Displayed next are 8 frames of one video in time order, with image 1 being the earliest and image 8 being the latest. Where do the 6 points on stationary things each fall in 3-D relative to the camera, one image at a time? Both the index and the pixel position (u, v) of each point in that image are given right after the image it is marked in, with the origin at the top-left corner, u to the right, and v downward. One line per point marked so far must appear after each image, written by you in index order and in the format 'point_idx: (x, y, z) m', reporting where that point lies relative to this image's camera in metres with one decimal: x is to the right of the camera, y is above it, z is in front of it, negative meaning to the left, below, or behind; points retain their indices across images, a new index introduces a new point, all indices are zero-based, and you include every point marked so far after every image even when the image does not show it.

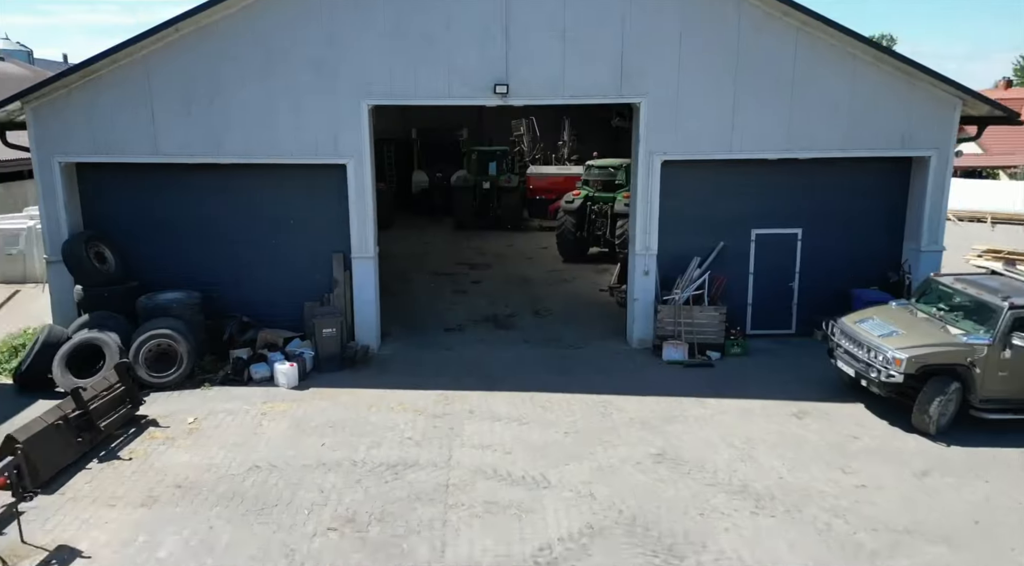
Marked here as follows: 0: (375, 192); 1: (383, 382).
0: (-1.5, +1.0, +8.0) m
1: (-1.3, -1.0, +7.4) m
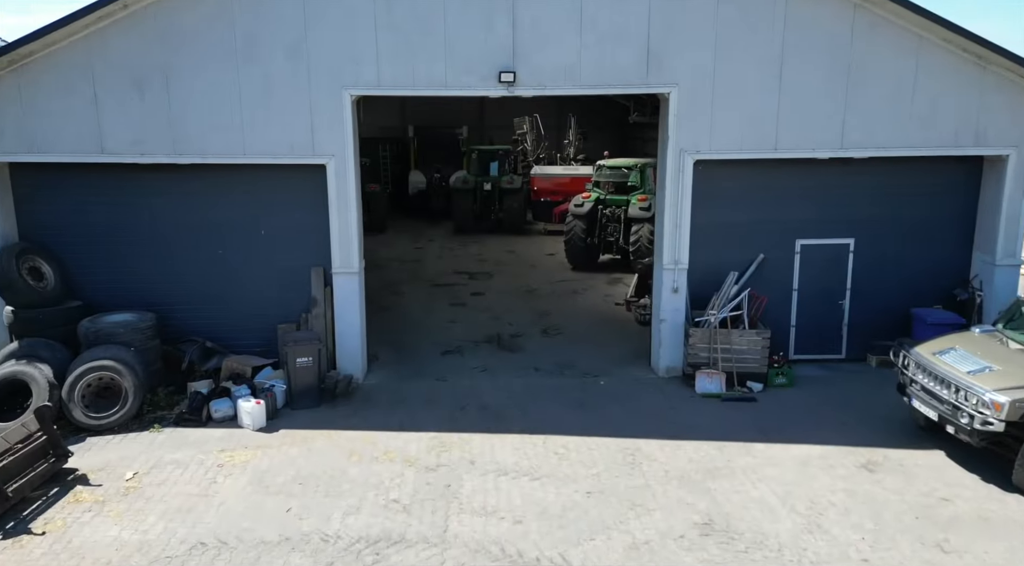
0: (-1.4, +0.8, +6.8) m
1: (-1.2, -1.2, +6.3) m
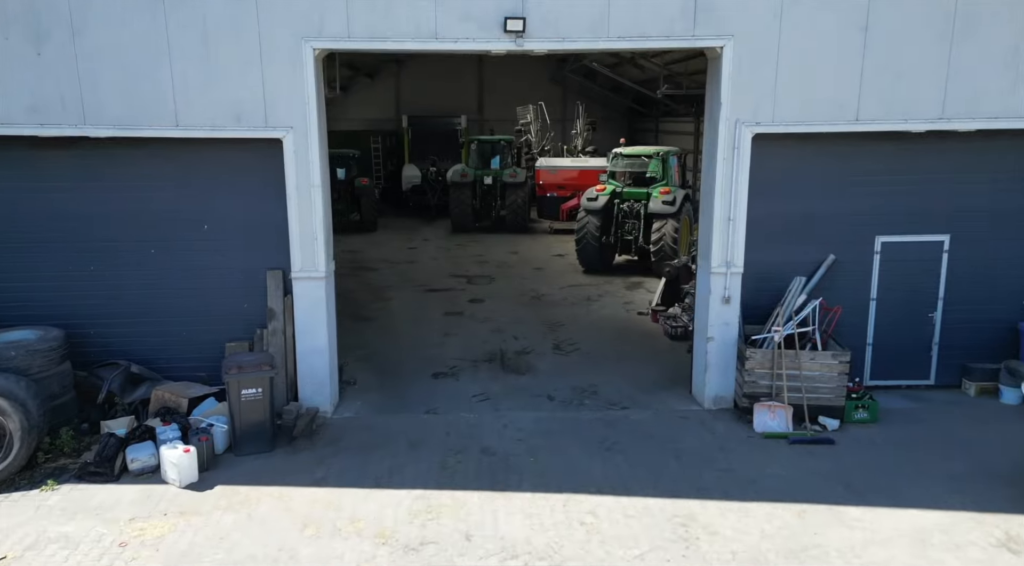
0: (-1.4, +0.8, +5.3) m
1: (-1.2, -1.2, +4.8) m
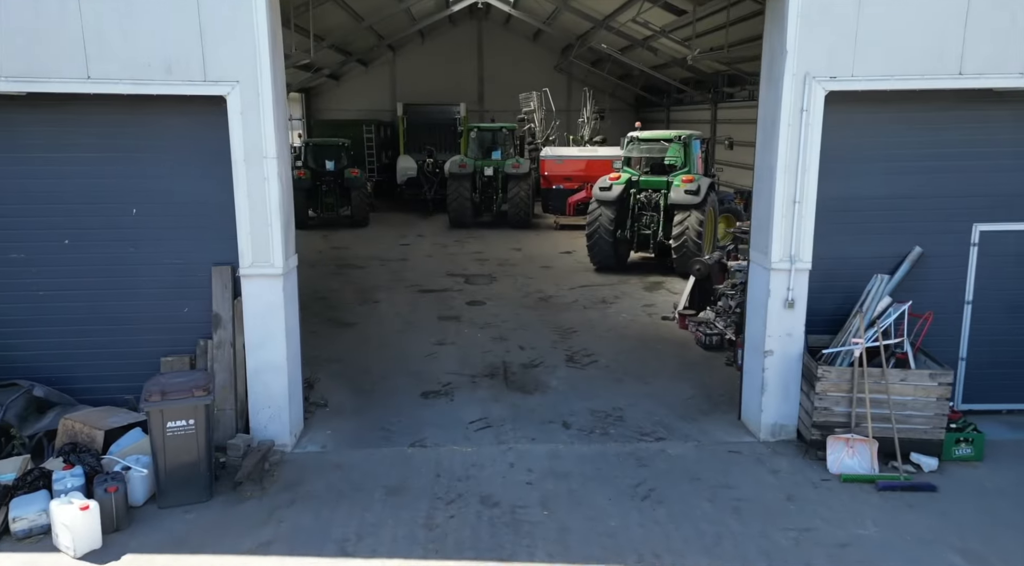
0: (-1.3, +0.8, +4.2) m
1: (-1.1, -1.2, +3.7) m
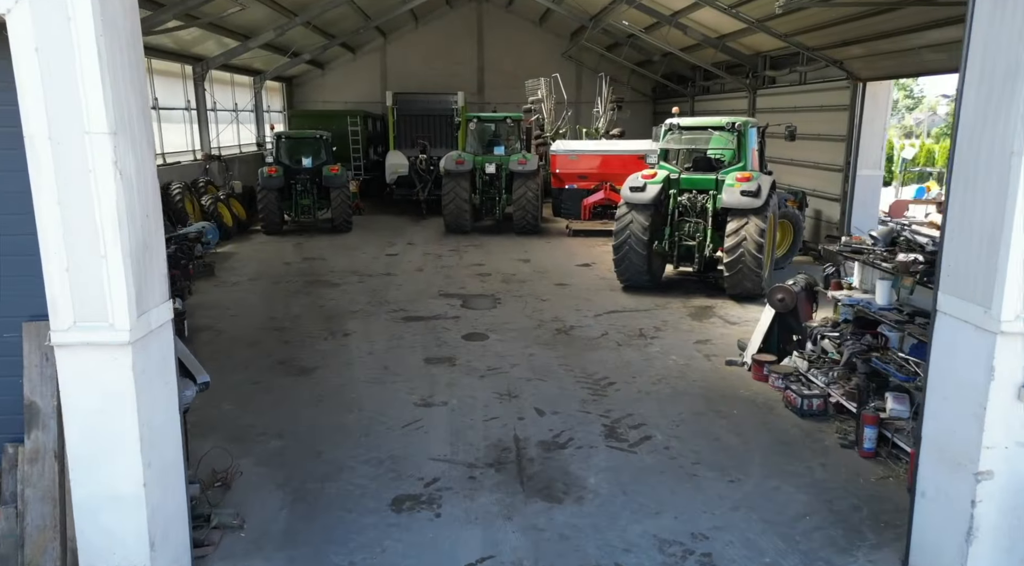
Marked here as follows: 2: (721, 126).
0: (-1.2, +0.5, +2.3) m
1: (-1.0, -1.5, +1.7) m
2: (+2.2, +1.7, +8.1) m
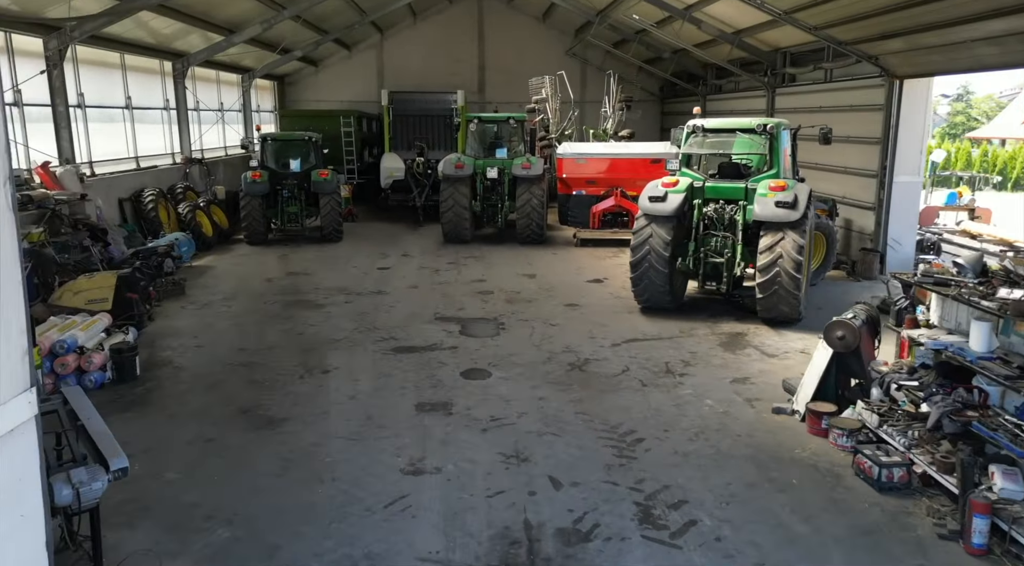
0: (-1.2, +0.3, +1.4) m
1: (-1.0, -1.7, +0.9) m
2: (+2.3, +1.5, +7.2) m
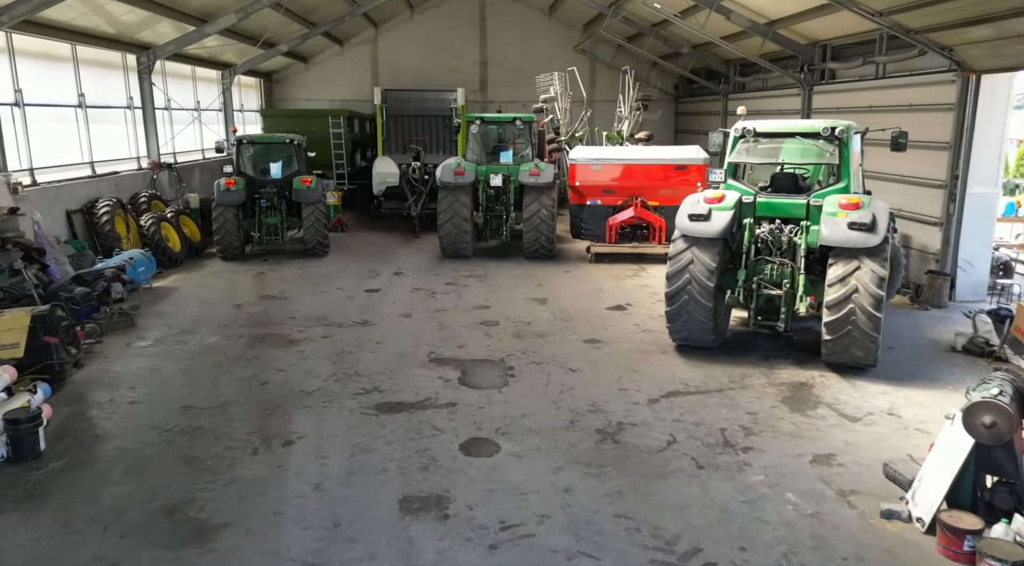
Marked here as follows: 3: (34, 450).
0: (-1.1, 0.0, +0.1) m
1: (-0.9, -2.0, -0.4) m
2: (+2.4, +1.2, +5.9) m
3: (-2.7, -1.0, +4.2) m
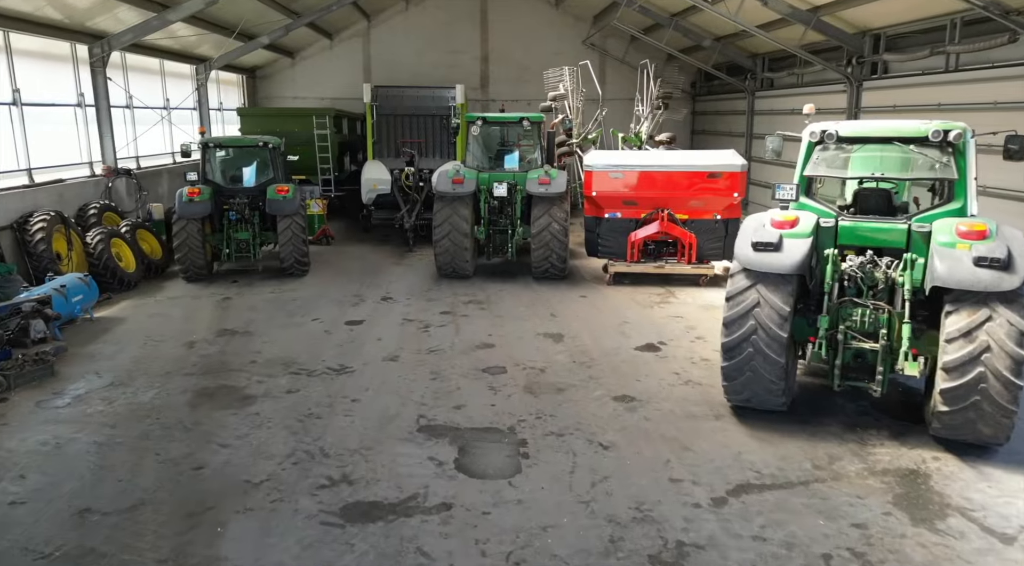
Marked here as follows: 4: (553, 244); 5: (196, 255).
0: (-1.0, -0.3, -1.2) m
1: (-0.8, -2.3, -1.7) m
2: (+2.5, +0.9, +4.6) m
3: (-2.7, -1.3, +2.9) m
4: (+0.5, +0.4, +8.6) m
5: (-3.7, +0.3, +8.7) m
